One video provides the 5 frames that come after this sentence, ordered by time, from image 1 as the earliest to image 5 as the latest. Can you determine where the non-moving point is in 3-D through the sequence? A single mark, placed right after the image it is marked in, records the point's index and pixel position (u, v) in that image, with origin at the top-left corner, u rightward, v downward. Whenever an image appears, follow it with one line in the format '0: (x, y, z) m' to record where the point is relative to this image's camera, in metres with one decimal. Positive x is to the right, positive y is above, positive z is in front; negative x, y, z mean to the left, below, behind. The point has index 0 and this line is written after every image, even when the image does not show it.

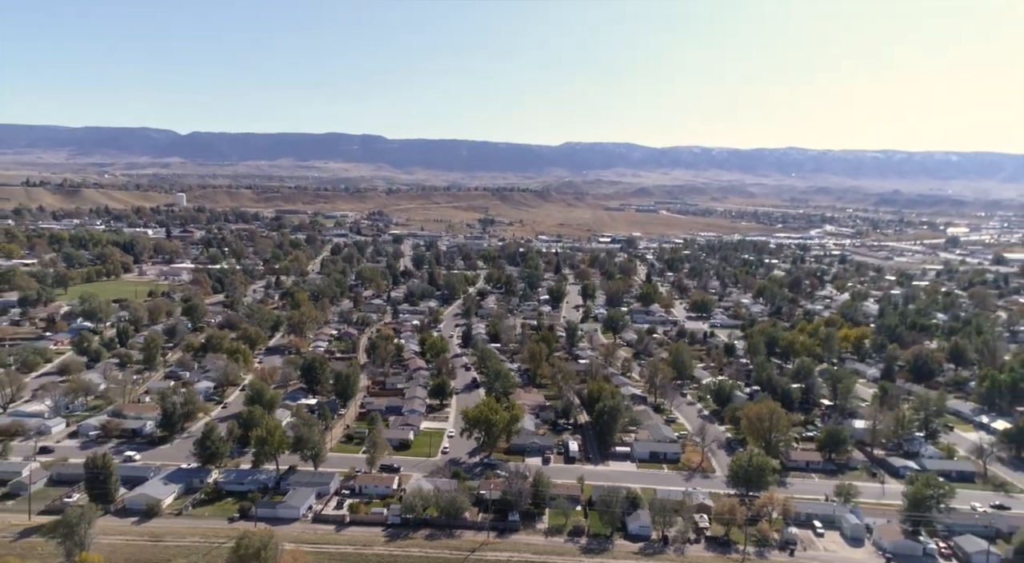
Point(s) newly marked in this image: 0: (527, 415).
0: (+0.5, -4.1, +17.9) m
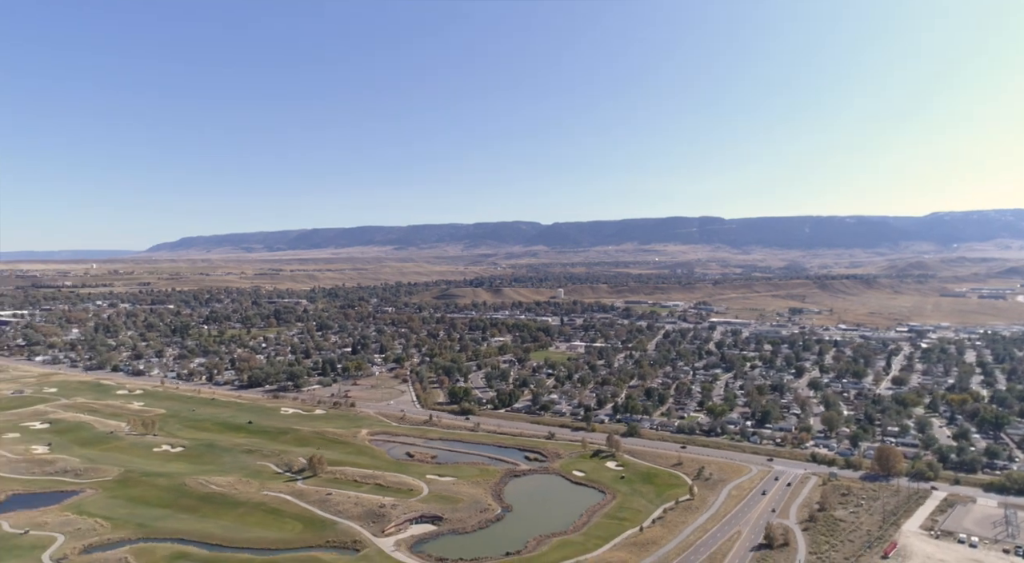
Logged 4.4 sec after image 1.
0: (+16.1, -9.5, +41.3) m
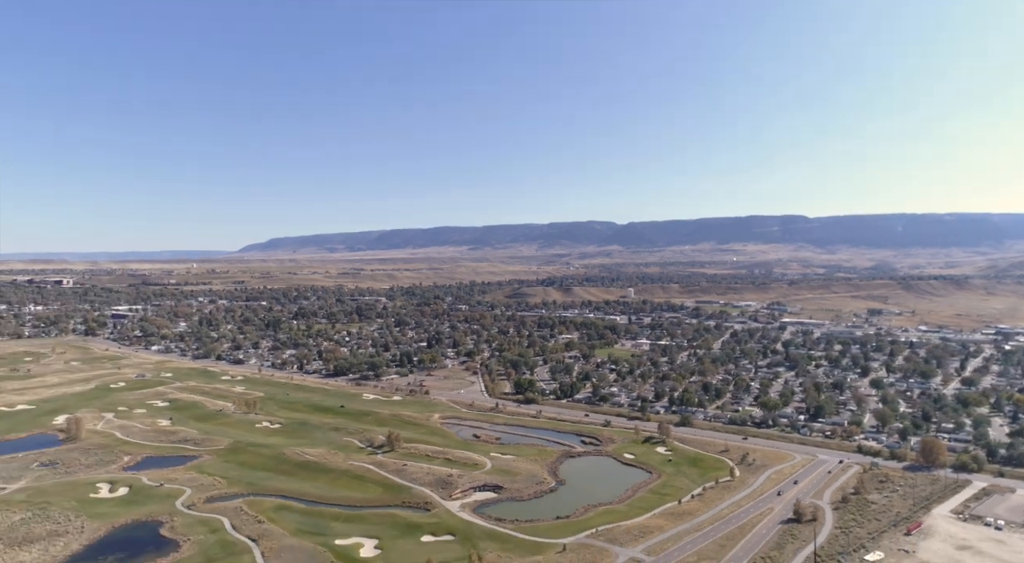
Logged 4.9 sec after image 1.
0: (+20.5, -9.3, +42.3) m
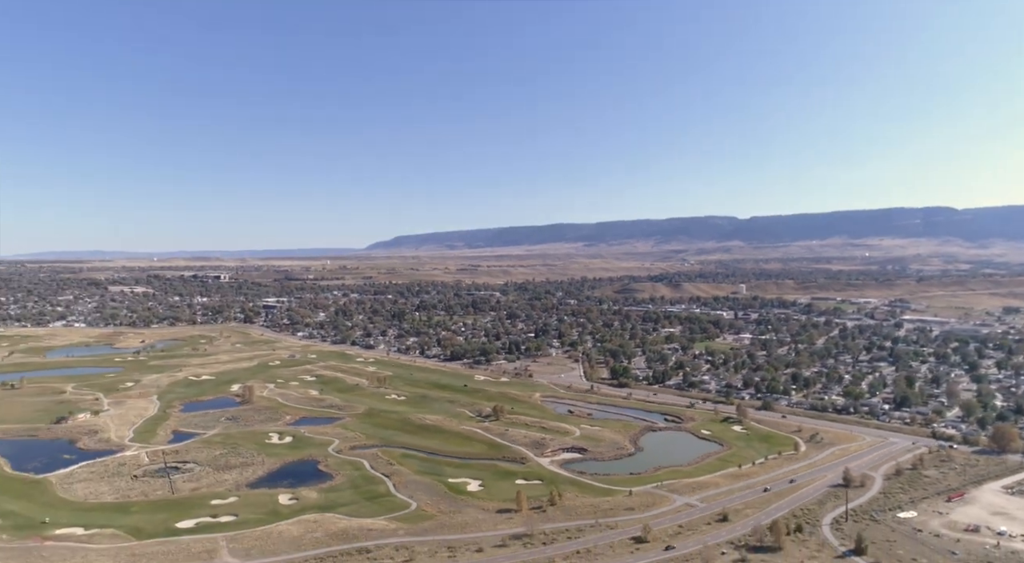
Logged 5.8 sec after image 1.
0: (+27.6, -8.8, +43.1) m
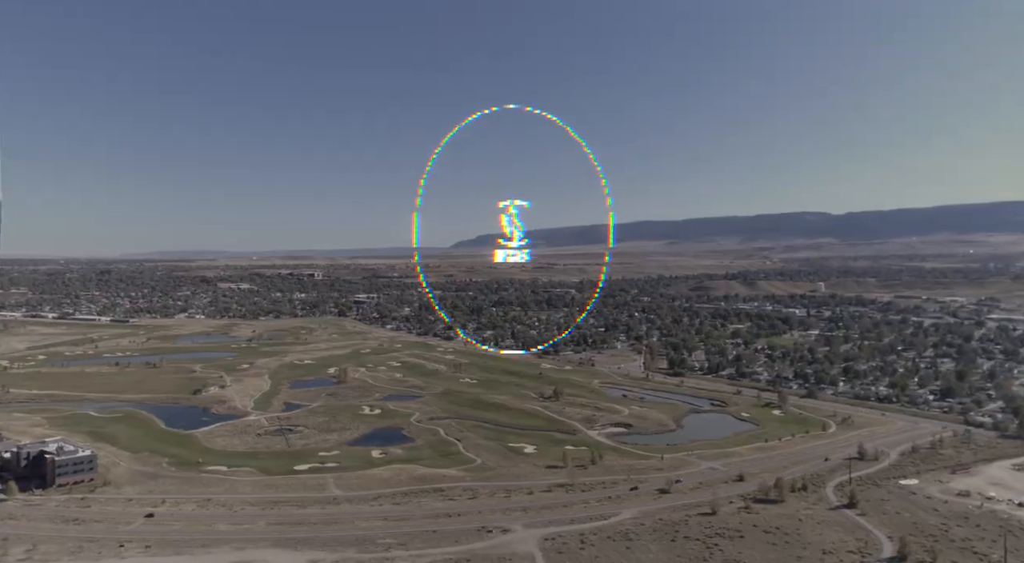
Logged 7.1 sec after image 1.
0: (+32.2, -8.5, +44.3) m
